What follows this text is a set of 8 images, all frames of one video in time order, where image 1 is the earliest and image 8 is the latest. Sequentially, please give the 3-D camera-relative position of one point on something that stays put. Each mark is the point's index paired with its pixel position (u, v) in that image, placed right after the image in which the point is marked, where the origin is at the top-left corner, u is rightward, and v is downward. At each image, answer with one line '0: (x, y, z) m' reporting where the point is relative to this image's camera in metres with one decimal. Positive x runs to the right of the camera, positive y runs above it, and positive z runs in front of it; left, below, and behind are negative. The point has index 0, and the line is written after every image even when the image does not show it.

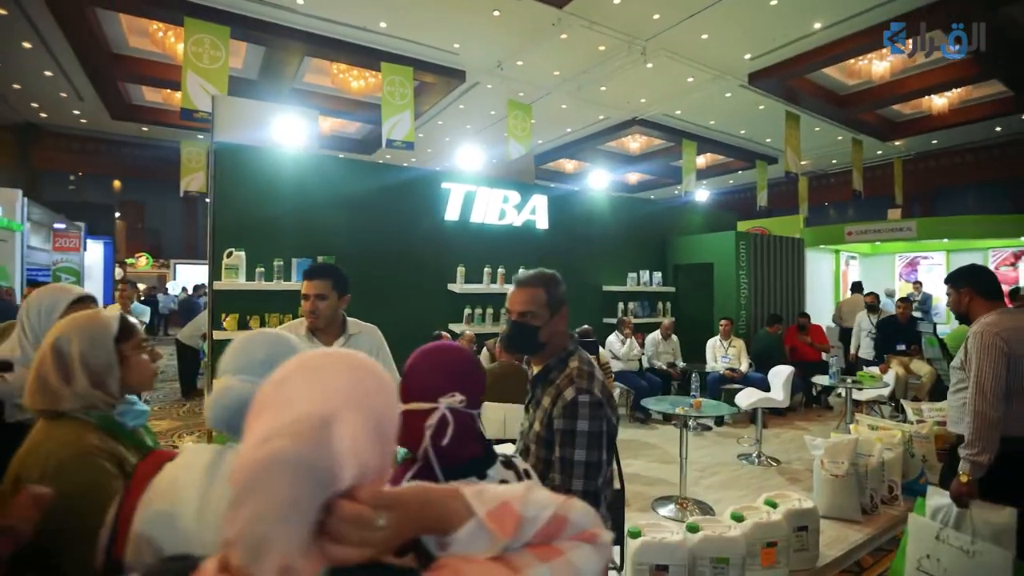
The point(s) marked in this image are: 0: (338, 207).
0: (-1.9, +0.9, +5.7) m
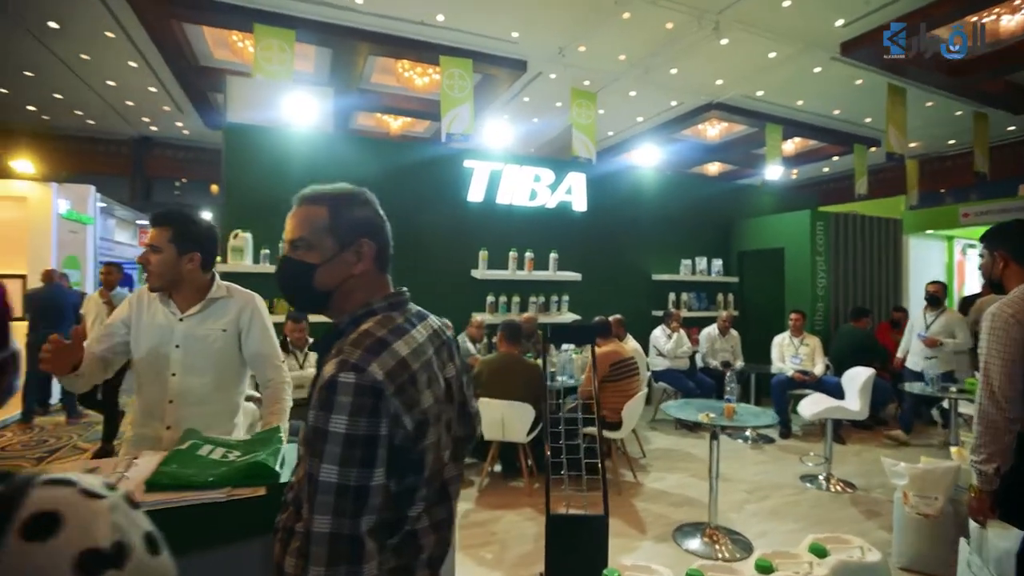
0: (-1.7, +1.1, +5.4) m
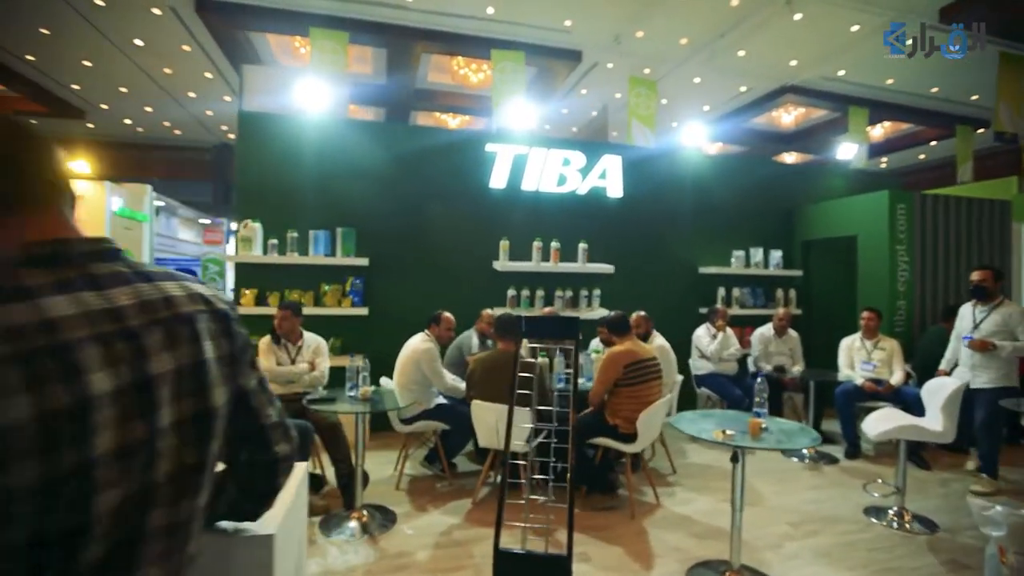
0: (-1.5, +1.2, +5.1) m
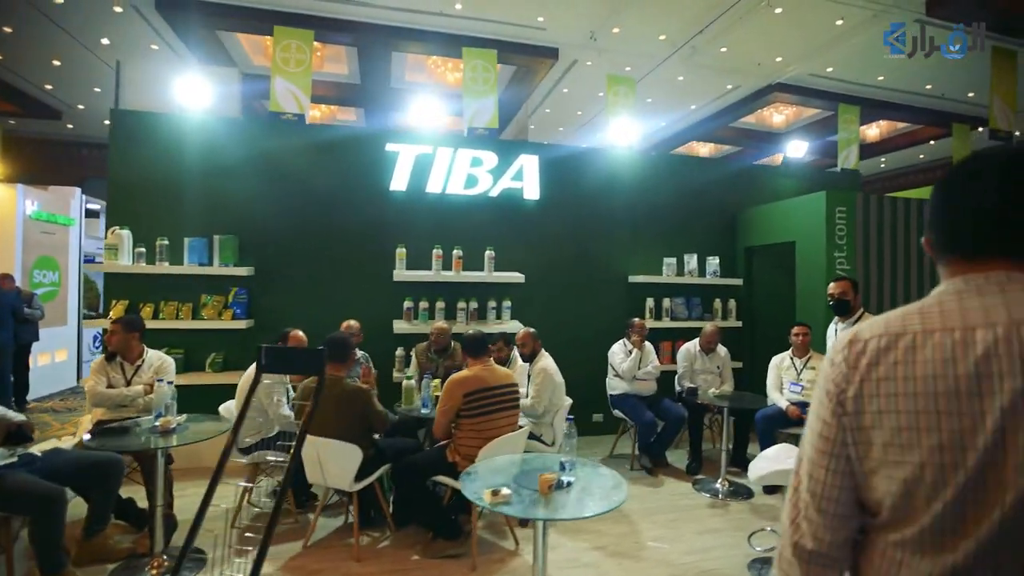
0: (-2.4, +1.1, +4.7) m
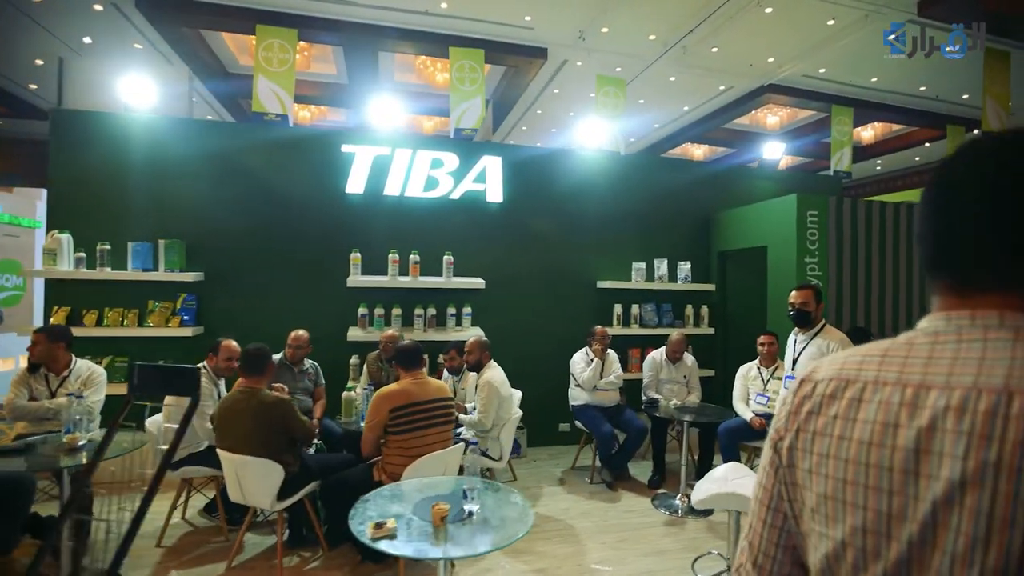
0: (-2.8, +1.0, +4.6) m
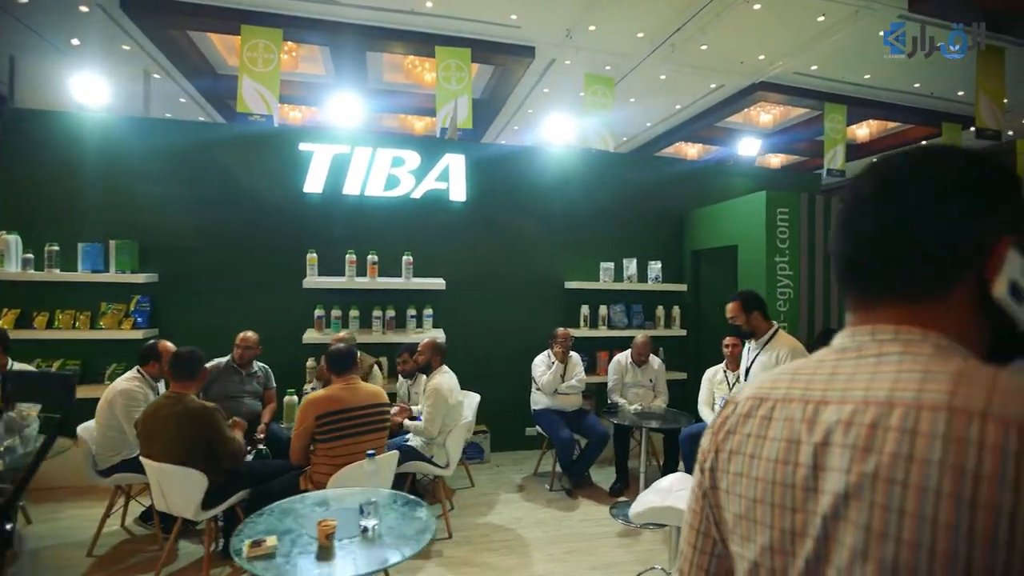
0: (-3.1, +1.0, +4.5) m
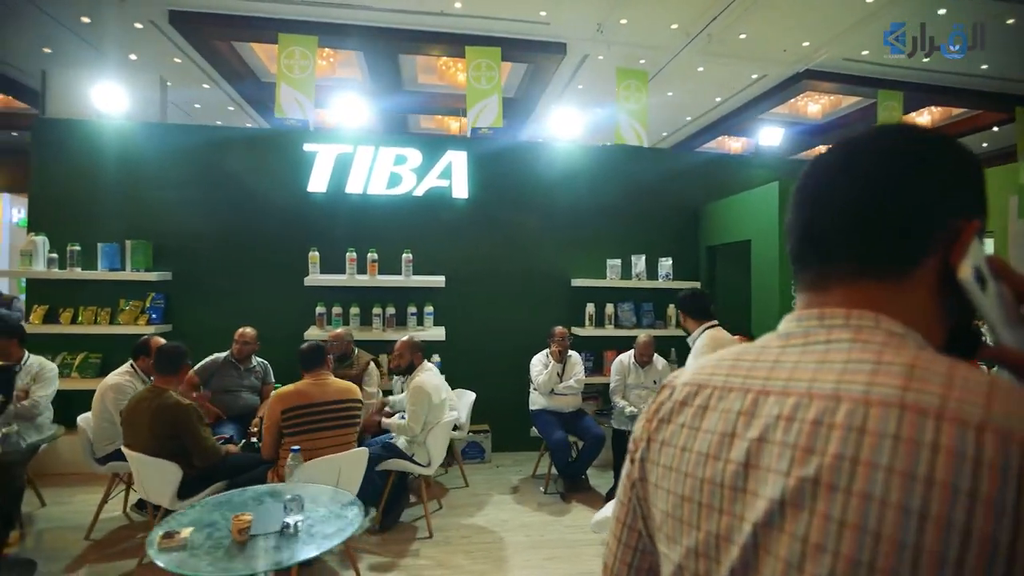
0: (-3.1, +1.0, +4.7) m
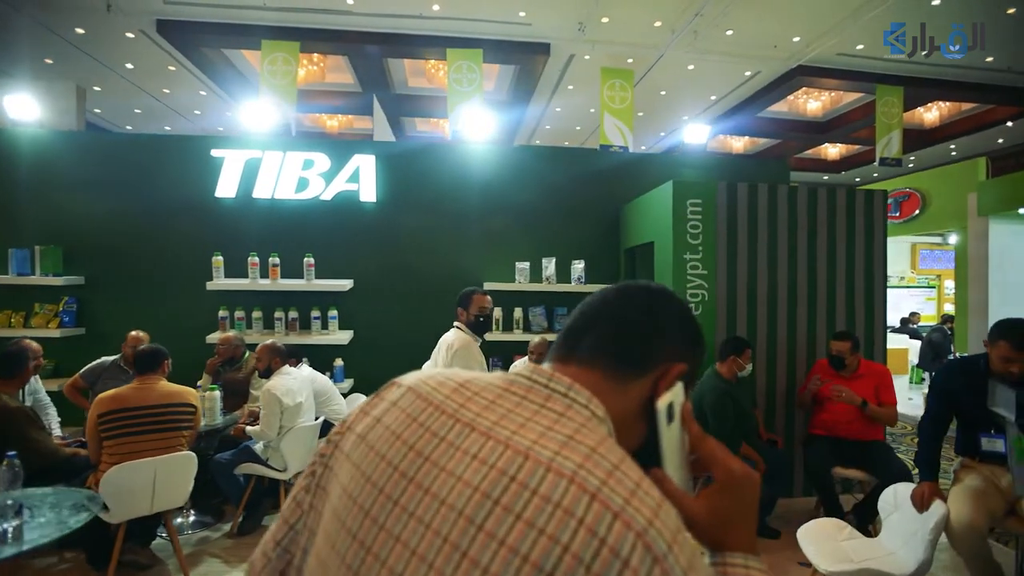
0: (-4.0, +1.0, +4.8) m
